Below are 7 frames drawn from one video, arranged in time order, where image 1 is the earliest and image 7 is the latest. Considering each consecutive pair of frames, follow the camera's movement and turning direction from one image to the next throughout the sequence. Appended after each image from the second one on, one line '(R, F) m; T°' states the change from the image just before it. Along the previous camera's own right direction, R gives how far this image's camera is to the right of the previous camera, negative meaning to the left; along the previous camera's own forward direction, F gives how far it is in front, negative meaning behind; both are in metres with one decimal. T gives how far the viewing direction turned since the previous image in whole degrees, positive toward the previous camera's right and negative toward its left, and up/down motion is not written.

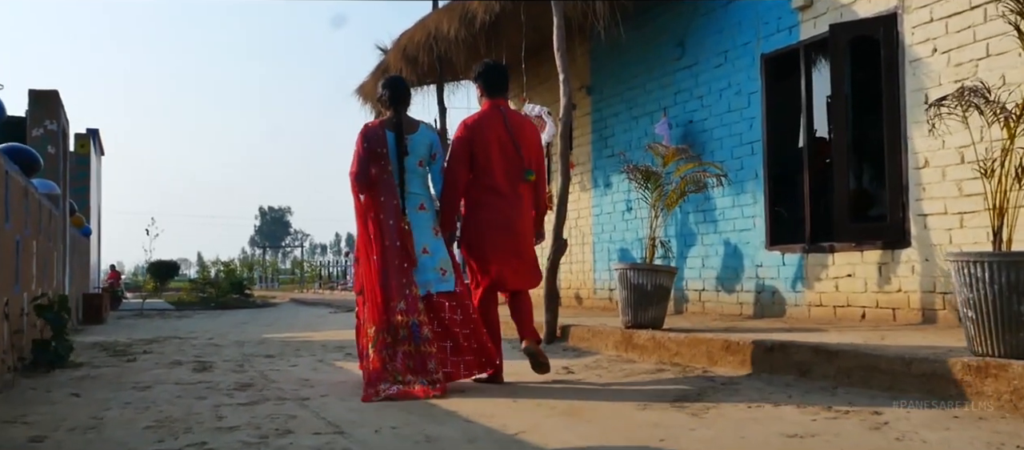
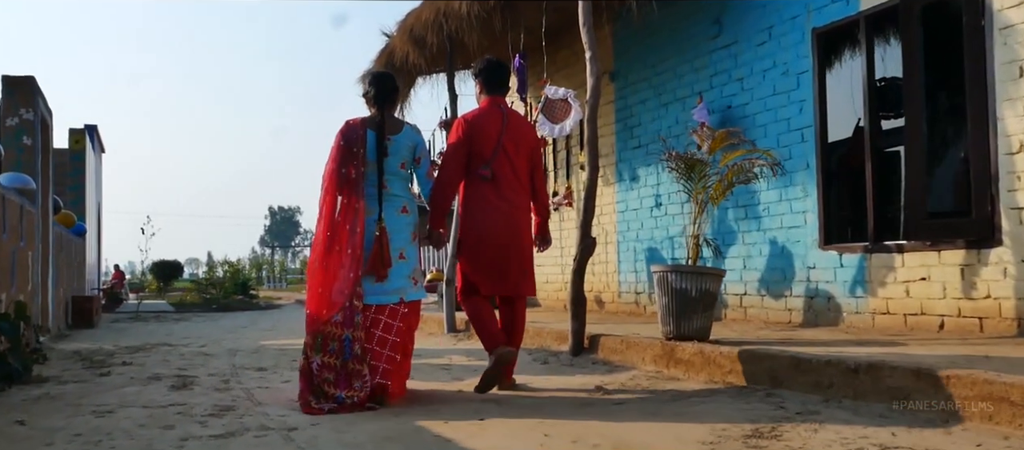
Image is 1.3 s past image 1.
(-0.1, +0.7) m; -1°
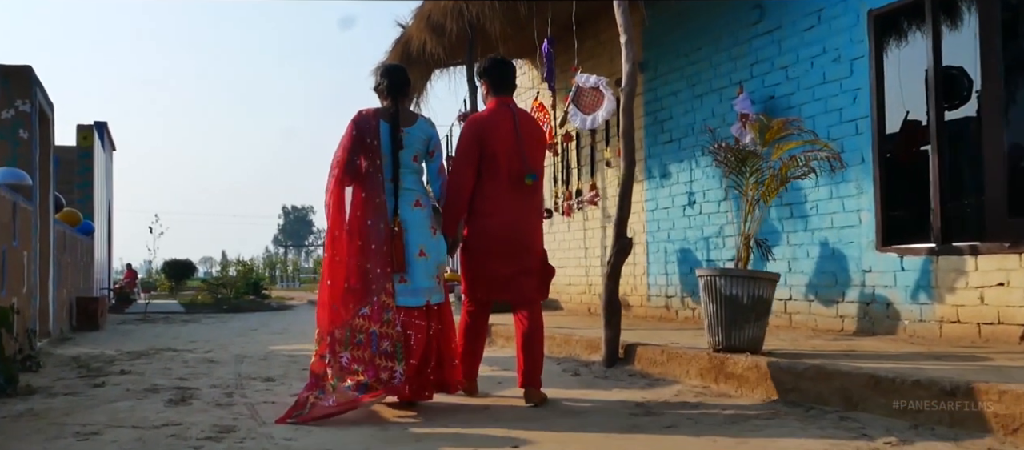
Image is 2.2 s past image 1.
(-0.1, +0.5) m; -1°
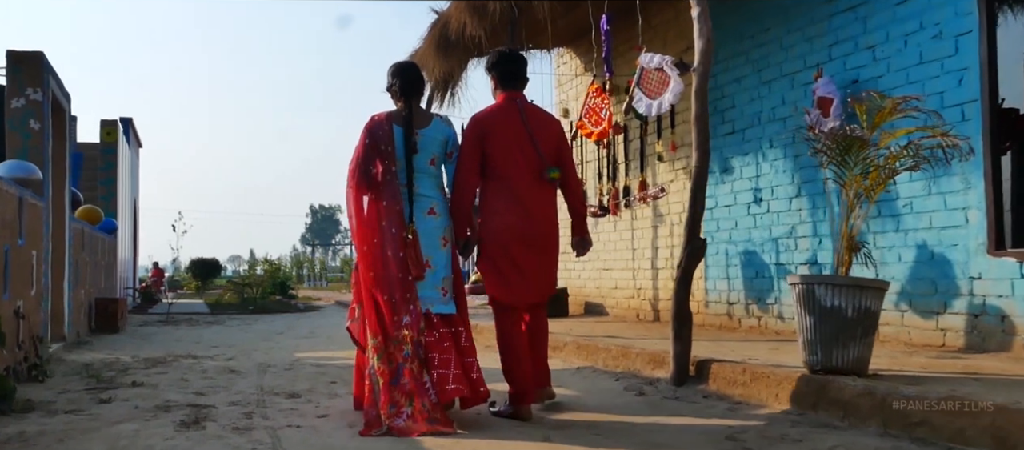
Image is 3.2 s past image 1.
(-0.2, +0.6) m; -2°
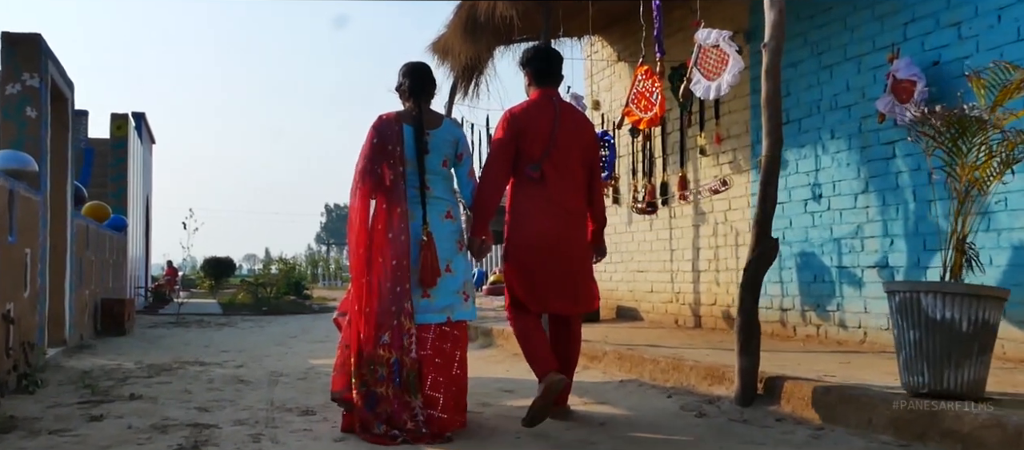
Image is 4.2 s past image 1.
(-0.1, +0.6) m; -1°
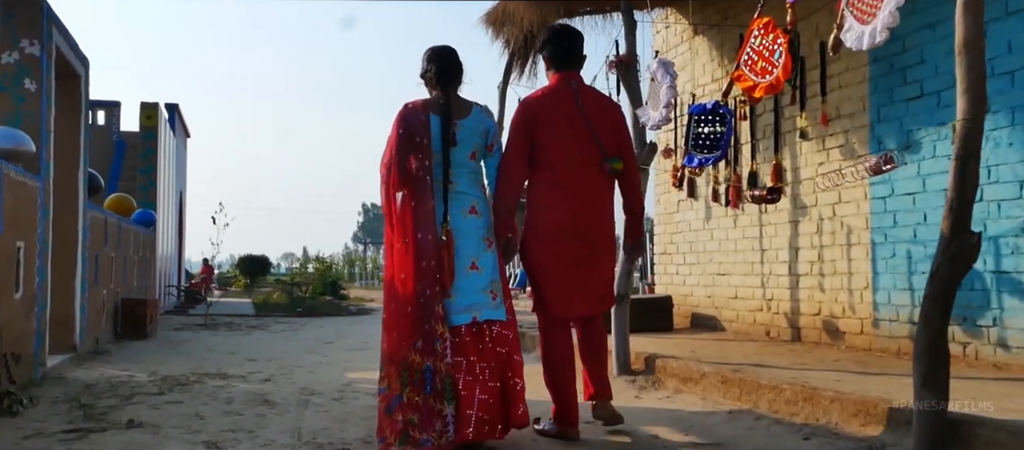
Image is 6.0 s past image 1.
(-0.3, +1.0) m; -2°
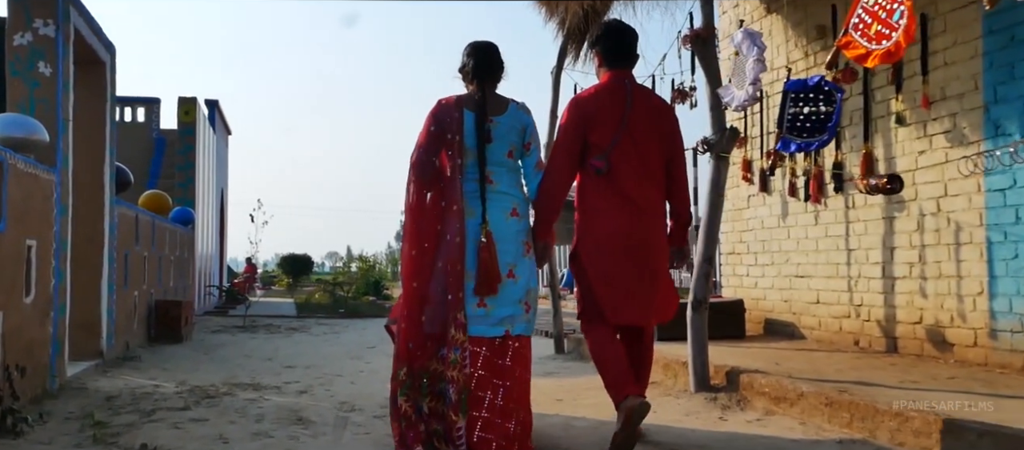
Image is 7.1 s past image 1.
(-0.1, +0.6) m; -3°
